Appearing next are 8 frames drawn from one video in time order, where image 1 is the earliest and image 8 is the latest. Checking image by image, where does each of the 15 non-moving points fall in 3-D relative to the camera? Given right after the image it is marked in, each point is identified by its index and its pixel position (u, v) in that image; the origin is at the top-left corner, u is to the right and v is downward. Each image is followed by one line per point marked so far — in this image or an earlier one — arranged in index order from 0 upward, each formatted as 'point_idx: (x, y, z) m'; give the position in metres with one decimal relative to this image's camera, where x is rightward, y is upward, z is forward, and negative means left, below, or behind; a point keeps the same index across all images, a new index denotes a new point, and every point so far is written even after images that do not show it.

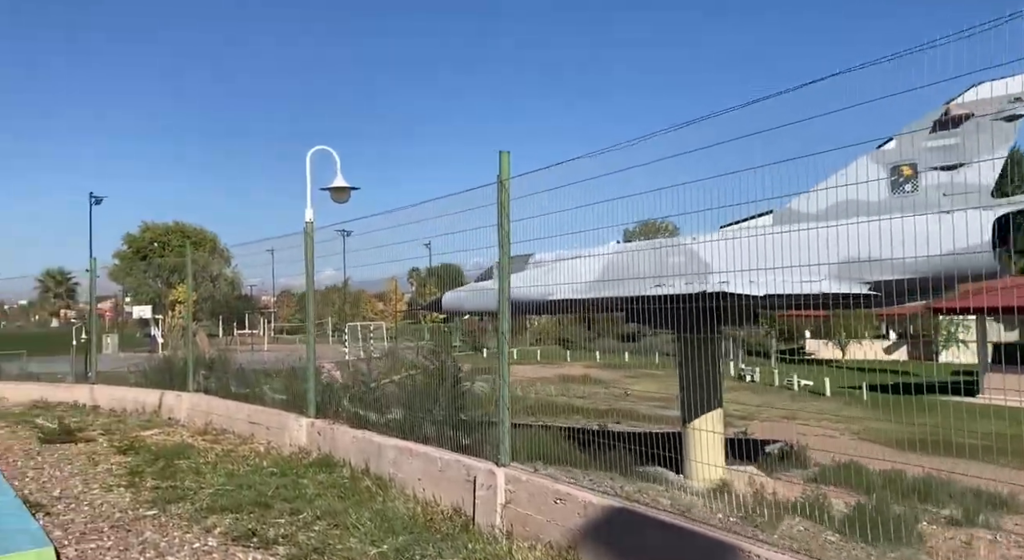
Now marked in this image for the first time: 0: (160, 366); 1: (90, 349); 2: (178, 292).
0: (-6.4, -1.6, +14.6) m
1: (-8.4, -1.3, +15.9) m
2: (-6.3, -0.2, +14.6) m
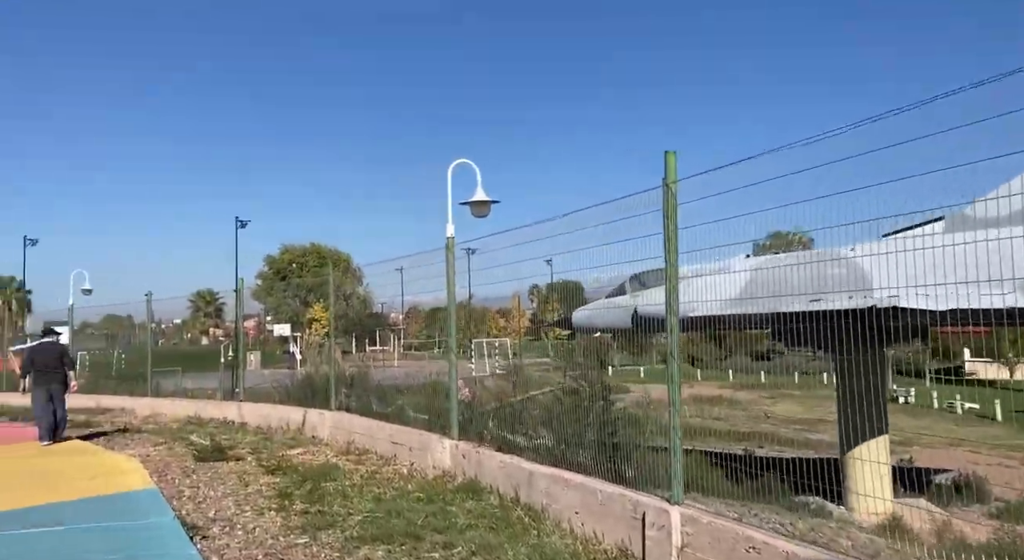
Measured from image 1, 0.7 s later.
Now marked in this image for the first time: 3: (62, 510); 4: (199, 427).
0: (-4.0, -1.9, +15.1) m
1: (-5.8, -1.7, +16.7) m
2: (-3.9, -0.6, +15.2) m
3: (-3.3, -1.8, +6.0) m
4: (-4.7, -2.3, +12.2) m
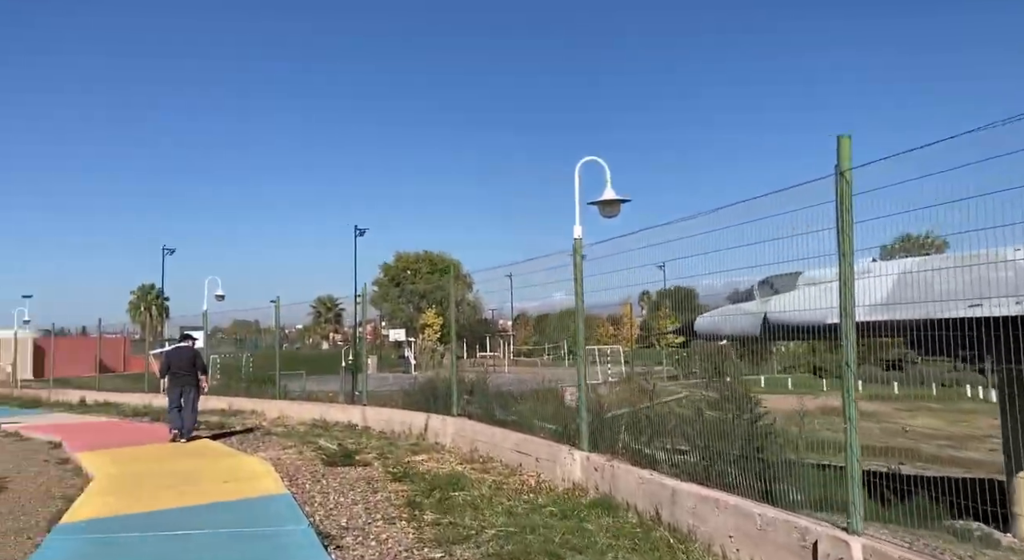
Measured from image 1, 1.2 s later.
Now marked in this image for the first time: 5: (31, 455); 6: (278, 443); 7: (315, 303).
0: (-1.8, -2.0, +15.3) m
1: (-3.4, -1.9, +17.2) m
2: (-1.7, -0.7, +15.4) m
3: (-2.4, -1.8, +6.2) m
4: (-2.9, -2.4, +12.5) m
5: (-6.2, -2.3, +10.4) m
6: (-3.1, -2.2, +10.8) m
7: (-4.6, -0.5, +18.9) m
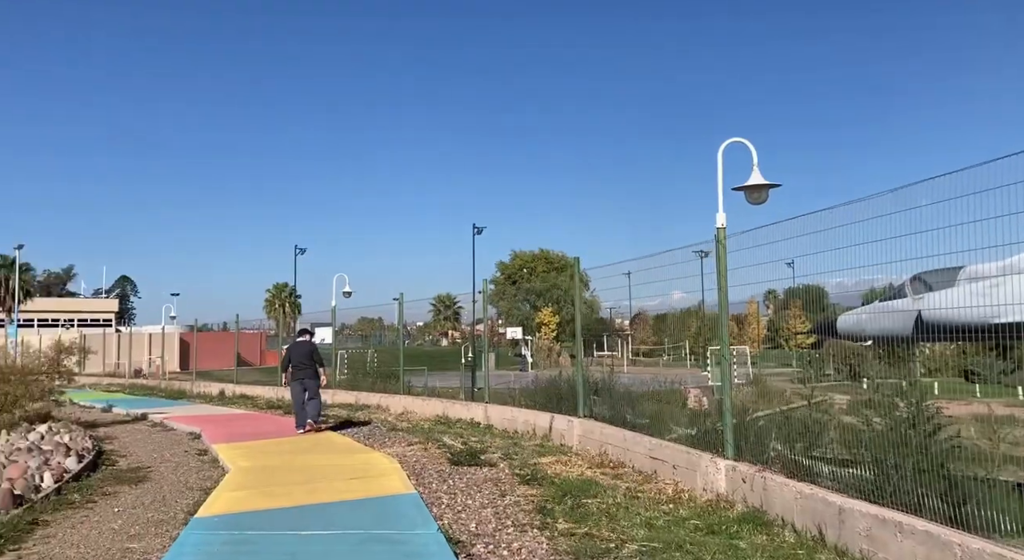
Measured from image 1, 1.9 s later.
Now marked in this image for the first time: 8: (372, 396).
0: (+0.5, -2.0, +15.1) m
1: (-0.8, -1.8, +17.2) m
2: (+0.6, -0.7, +15.2) m
3: (-1.4, -1.8, +6.2) m
4: (-1.0, -2.3, +12.6) m
5: (-4.6, -2.3, +10.9) m
6: (-1.4, -2.2, +10.9) m
7: (-1.8, -0.5, +19.1) m
8: (-3.3, -2.8, +19.4) m
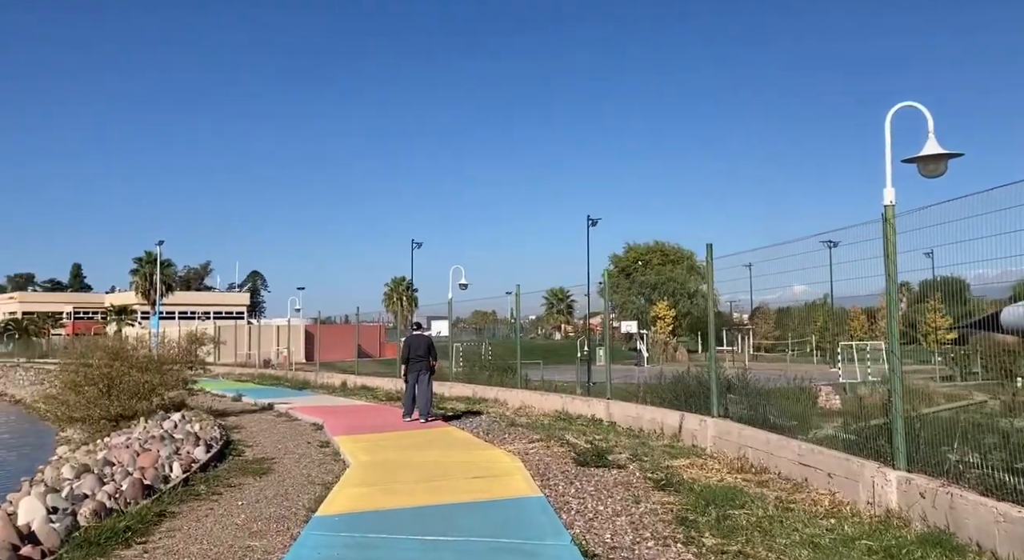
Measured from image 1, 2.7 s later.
0: (+2.6, -1.8, +14.6) m
1: (+1.7, -1.7, +16.9) m
2: (+2.7, -0.5, +14.7) m
3: (-0.5, -1.7, +6.0) m
4: (+0.8, -2.2, +12.3) m
5: (-3.0, -2.2, +11.2) m
6: (+0.1, -2.0, +10.7) m
7: (+0.9, -0.3, +18.8) m
8: (-0.5, -2.6, +19.3) m
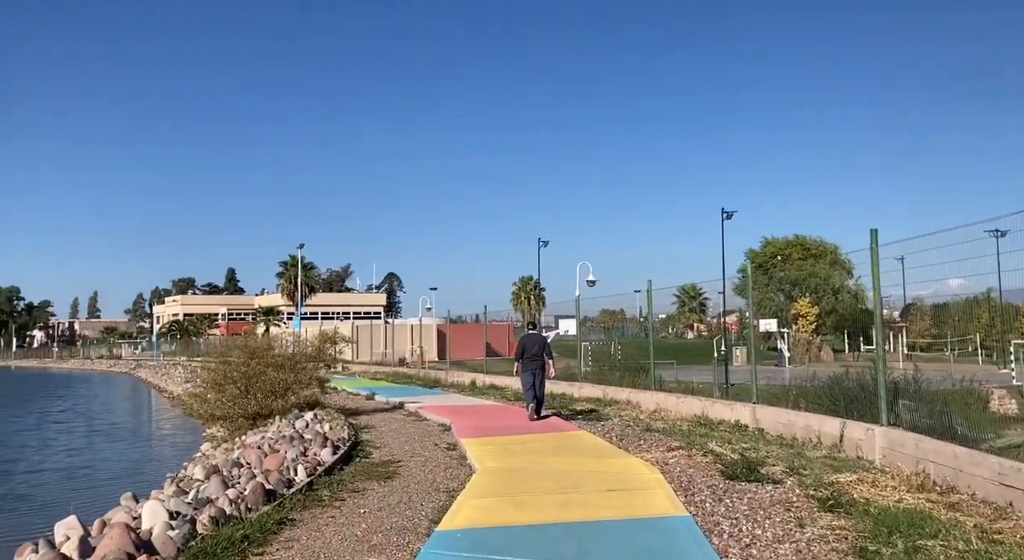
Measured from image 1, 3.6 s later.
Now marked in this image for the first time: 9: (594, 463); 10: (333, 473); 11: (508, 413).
0: (+4.9, -1.7, +13.6) m
1: (+4.3, -1.6, +16.0) m
2: (+5.0, -0.4, +13.6) m
3: (+0.5, -1.7, +5.6) m
4: (+2.8, -2.1, +11.6) m
5: (-1.2, -2.2, +11.1) m
6: (+1.8, -2.0, +10.1) m
7: (+3.8, -0.2, +18.0) m
8: (+2.6, -2.6, +18.8) m
9: (+0.8, -1.8, +8.1) m
10: (-1.8, -2.0, +8.3) m
11: (0.0, -2.4, +14.4) m
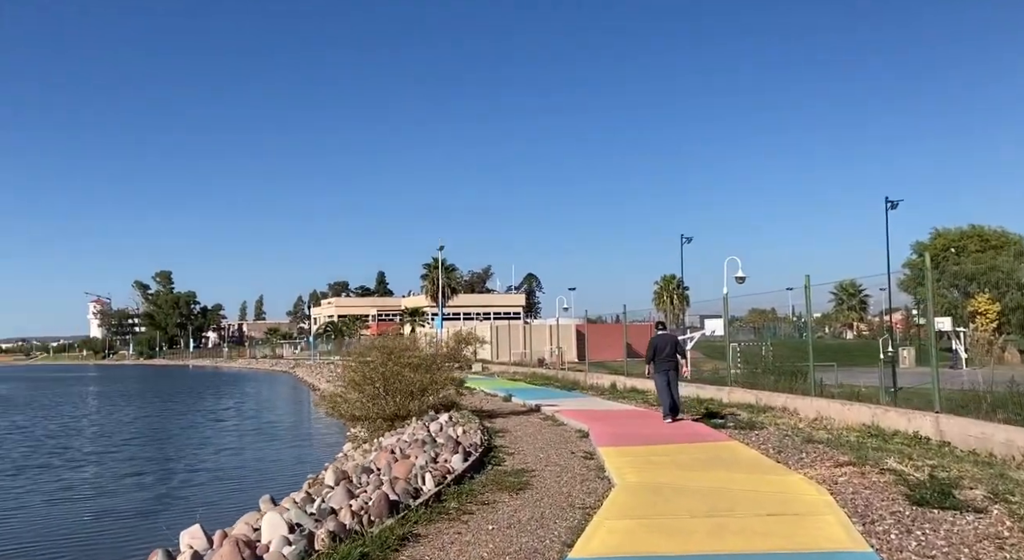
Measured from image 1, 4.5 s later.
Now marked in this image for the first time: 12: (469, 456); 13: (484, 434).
0: (+7.1, -1.6, +12.1) m
1: (+6.9, -1.5, +14.6) m
2: (+7.2, -0.3, +12.2) m
3: (+1.4, -1.6, +5.0) m
4: (+4.7, -2.0, +10.5) m
5: (+0.7, -2.1, +10.7) m
6: (+3.5, -1.9, +9.2) m
7: (+6.8, -0.1, +16.7) m
8: (+5.7, -2.5, +17.6) m
9: (+2.2, -1.7, +7.4) m
10: (-0.4, -2.0, +8.1) m
11: (+2.4, -2.3, +13.7) m
12: (-0.4, -2.0, +9.5) m
13: (-0.4, -2.2, +11.5) m
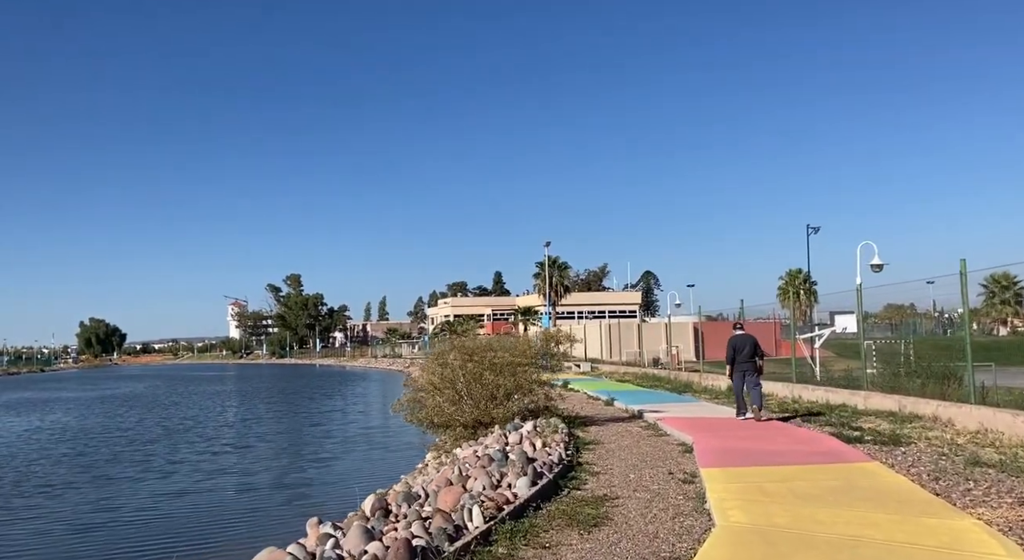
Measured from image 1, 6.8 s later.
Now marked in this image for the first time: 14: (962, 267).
0: (+8.4, -1.4, +10.0) m
1: (+8.6, -1.3, +12.5) m
2: (+8.5, -0.1, +10.0) m
3: (+1.8, -1.5, +3.8) m
4: (+5.8, -1.9, +8.8) m
5: (+1.9, -2.0, +9.5) m
6: (+4.4, -1.8, +7.7) m
7: (+8.8, +0.1, +14.6) m
8: (+7.8, -2.3, +15.7) m
9: (+2.9, -1.6, +6.1) m
10: (+0.4, -1.9, +7.1) m
11: (+4.0, -2.2, +12.3) m
12: (+0.6, -1.9, +8.5) m
13: (+1.0, -2.1, +10.4) m
14: (+7.4, +0.2, +13.4) m
